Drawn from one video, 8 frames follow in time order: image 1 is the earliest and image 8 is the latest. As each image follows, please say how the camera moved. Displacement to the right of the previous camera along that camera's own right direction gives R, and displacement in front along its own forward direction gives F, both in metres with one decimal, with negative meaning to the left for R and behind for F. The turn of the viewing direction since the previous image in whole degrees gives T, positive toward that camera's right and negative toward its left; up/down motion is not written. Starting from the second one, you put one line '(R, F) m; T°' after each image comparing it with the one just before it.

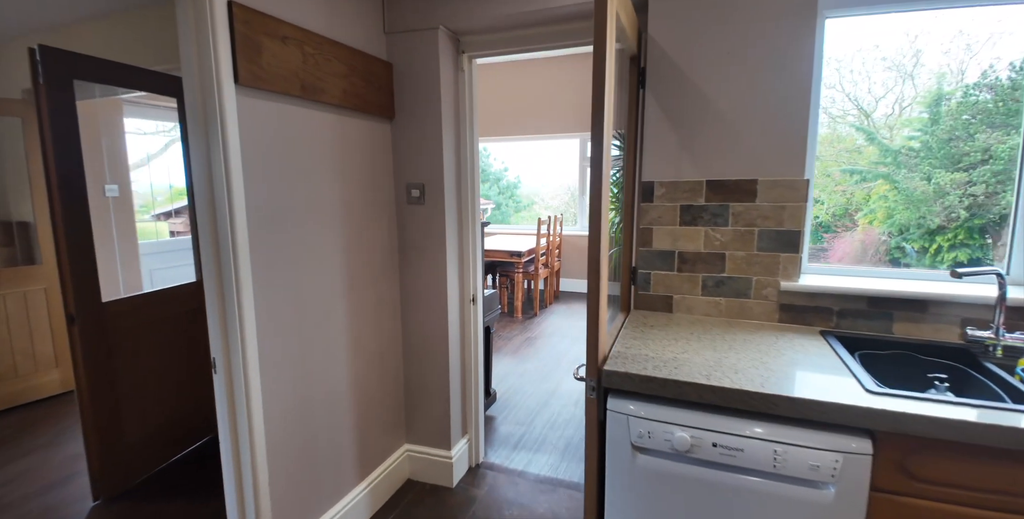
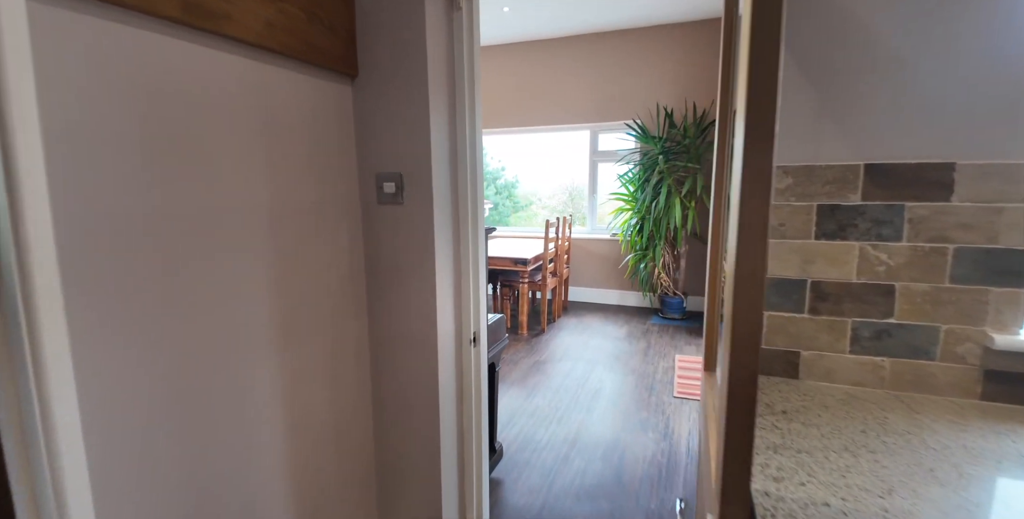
(-0.1, +0.6) m; 0°
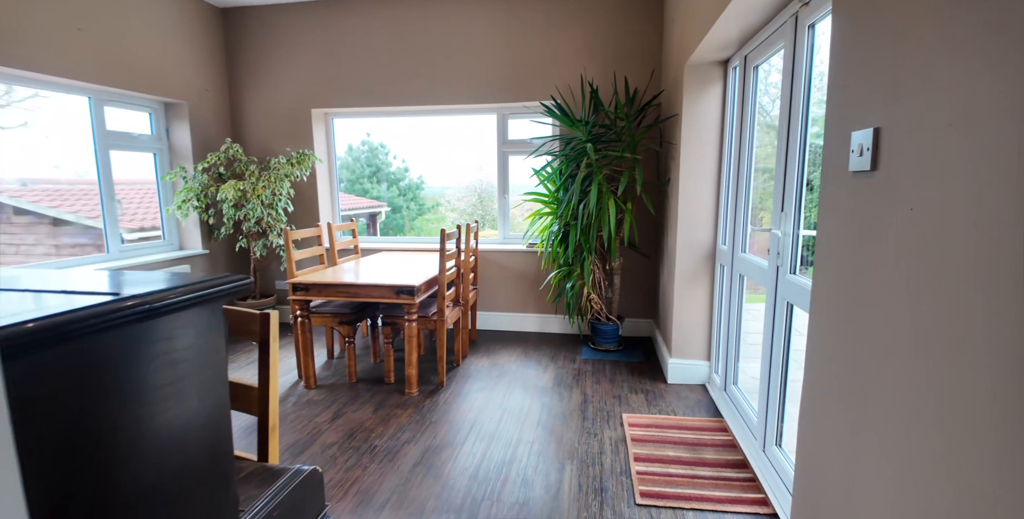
(+0.2, +1.1) m; +11°
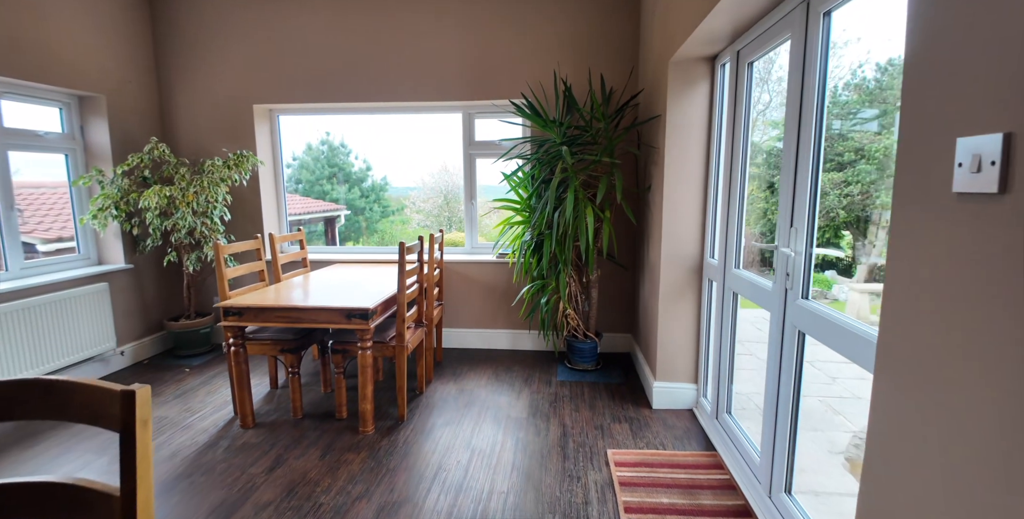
(0.0, +0.3) m; +4°
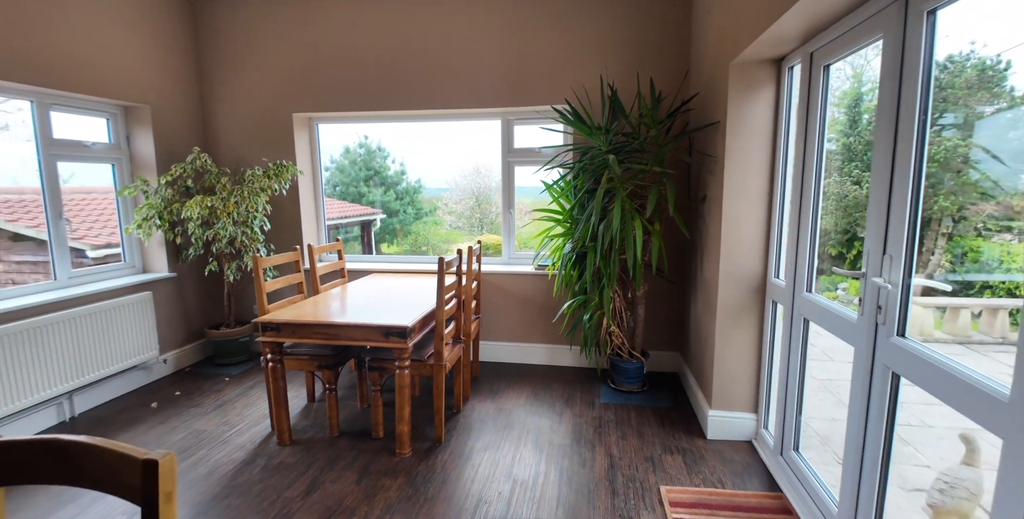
(-0.1, +0.1) m; -4°
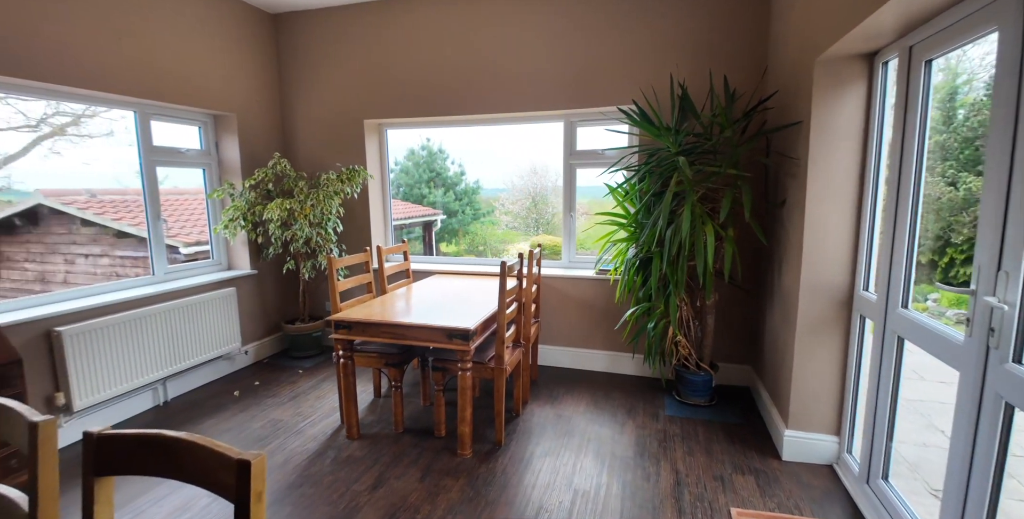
(0.0, 0.0) m; -7°
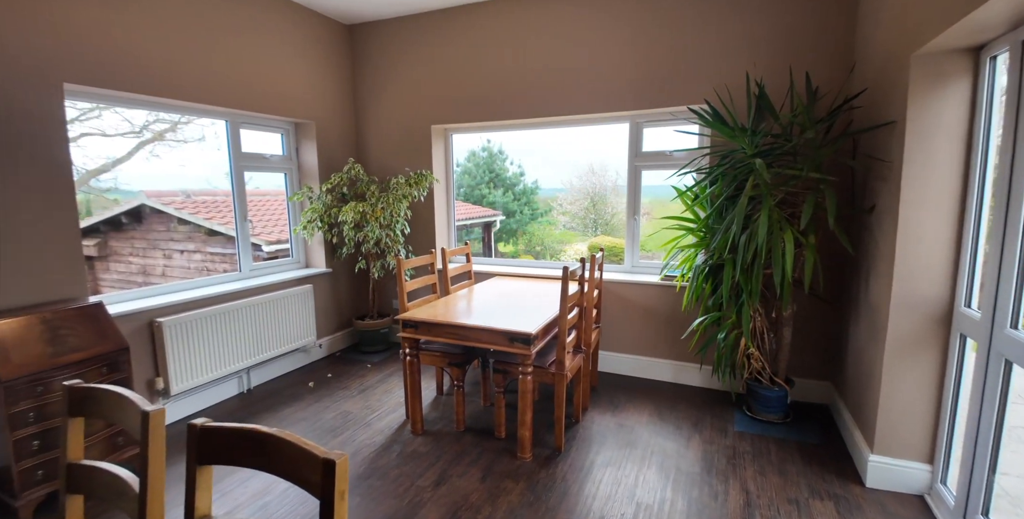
(0.0, 0.0) m; -7°
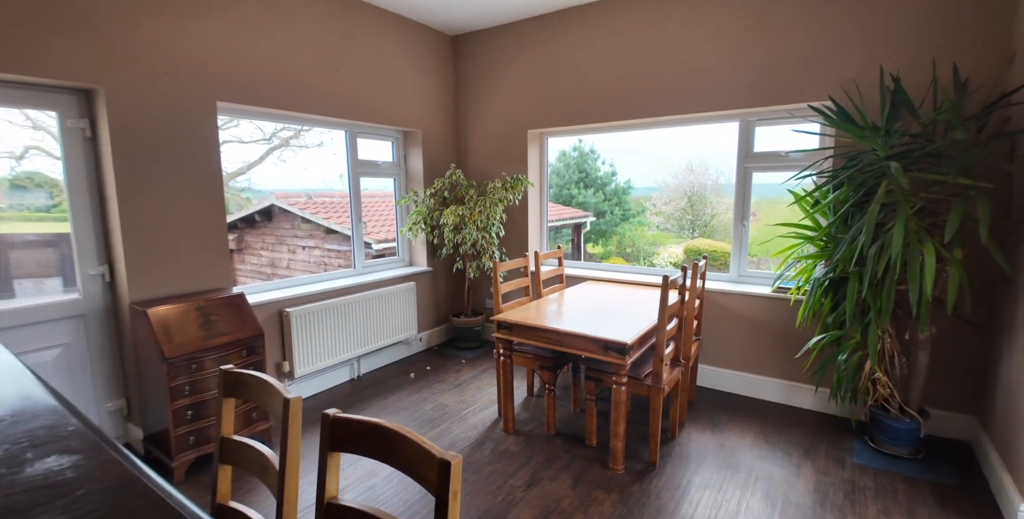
(0.0, 0.0) m; -11°
